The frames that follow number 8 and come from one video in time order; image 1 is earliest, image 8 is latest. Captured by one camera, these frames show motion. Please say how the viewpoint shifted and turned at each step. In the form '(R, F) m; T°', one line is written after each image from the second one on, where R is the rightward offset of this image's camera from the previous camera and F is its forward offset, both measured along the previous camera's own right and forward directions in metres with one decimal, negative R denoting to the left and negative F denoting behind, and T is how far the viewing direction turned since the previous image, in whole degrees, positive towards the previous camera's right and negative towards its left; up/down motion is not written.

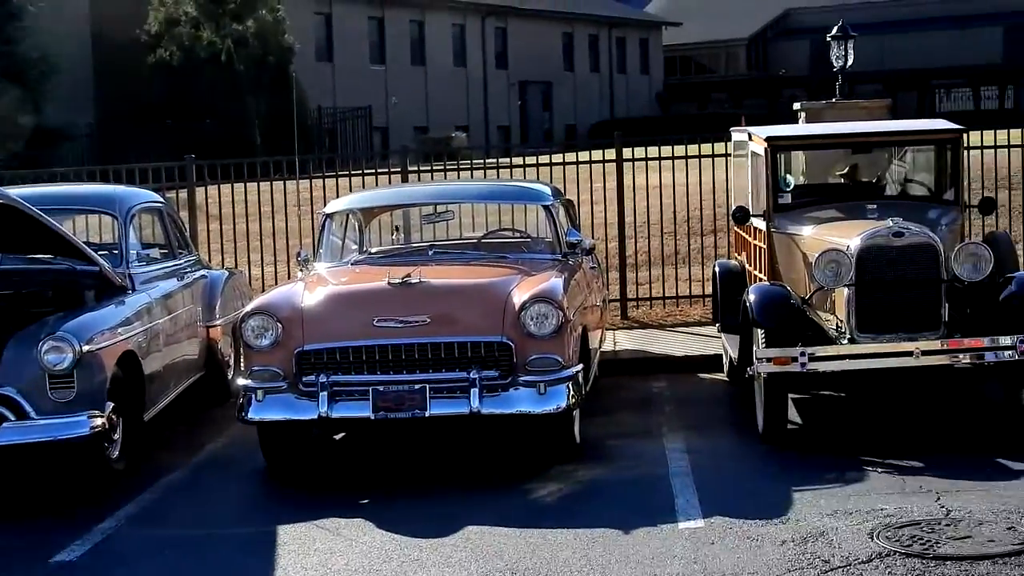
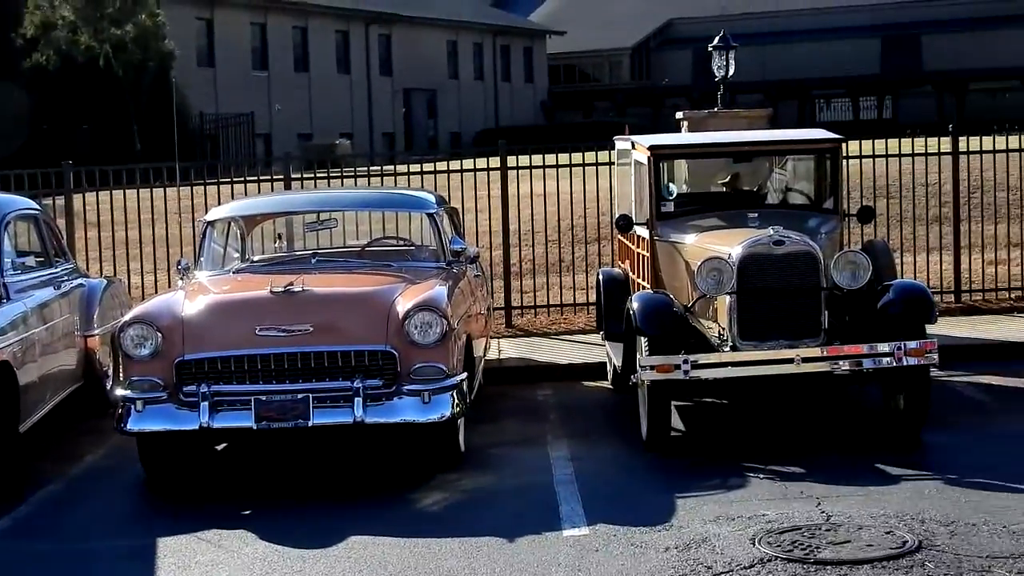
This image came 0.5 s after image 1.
(+0.6, 0.0) m; +2°
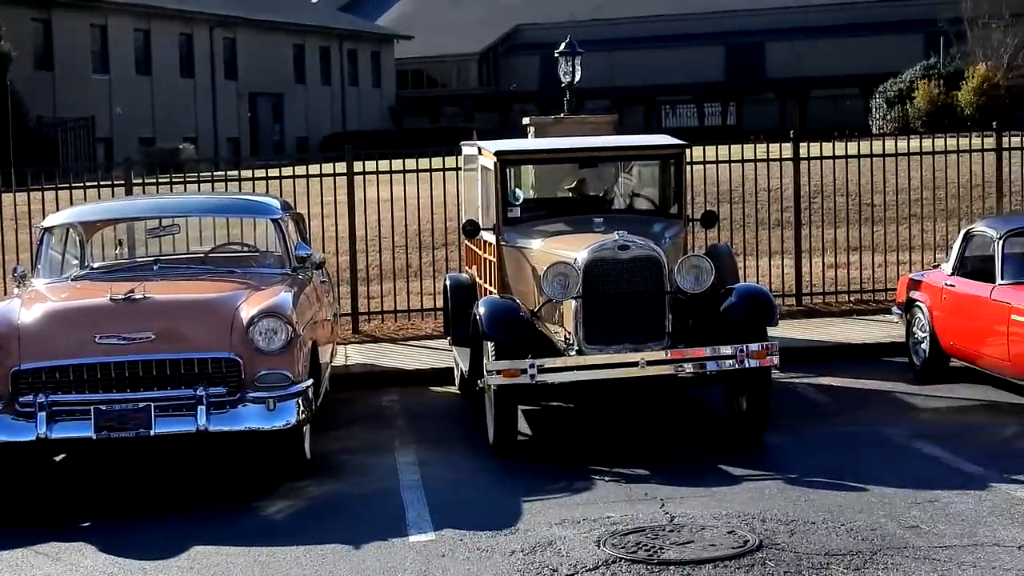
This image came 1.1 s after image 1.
(+0.8, 0.0) m; +2°
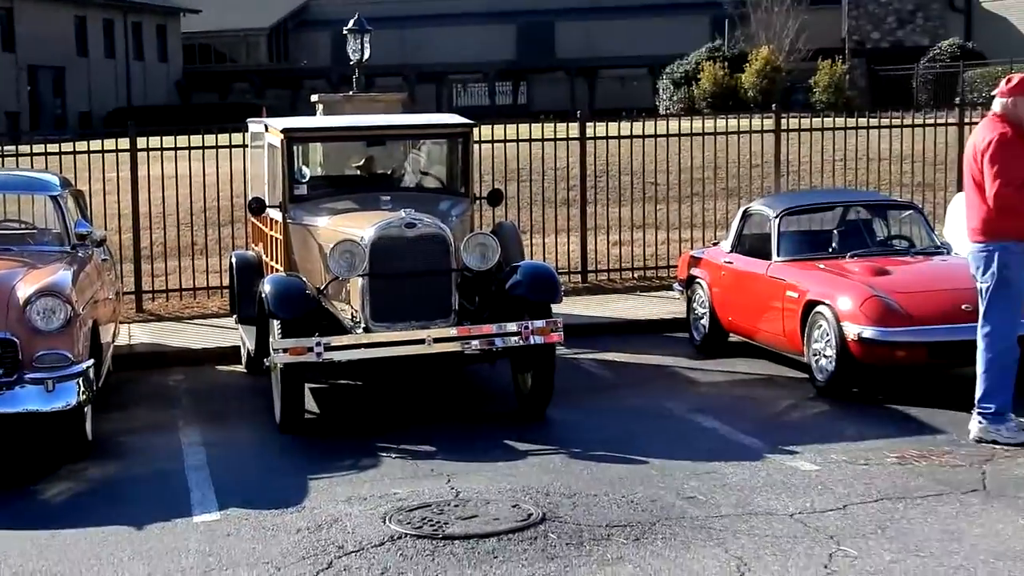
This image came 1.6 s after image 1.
(+1.1, 0.0) m; +3°
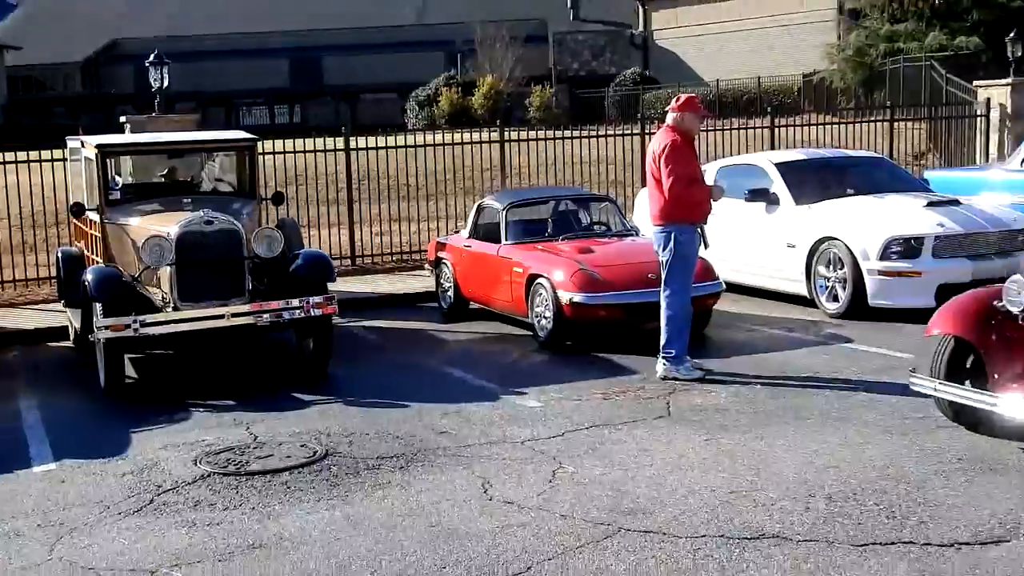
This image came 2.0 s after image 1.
(+1.2, -1.2) m; +4°
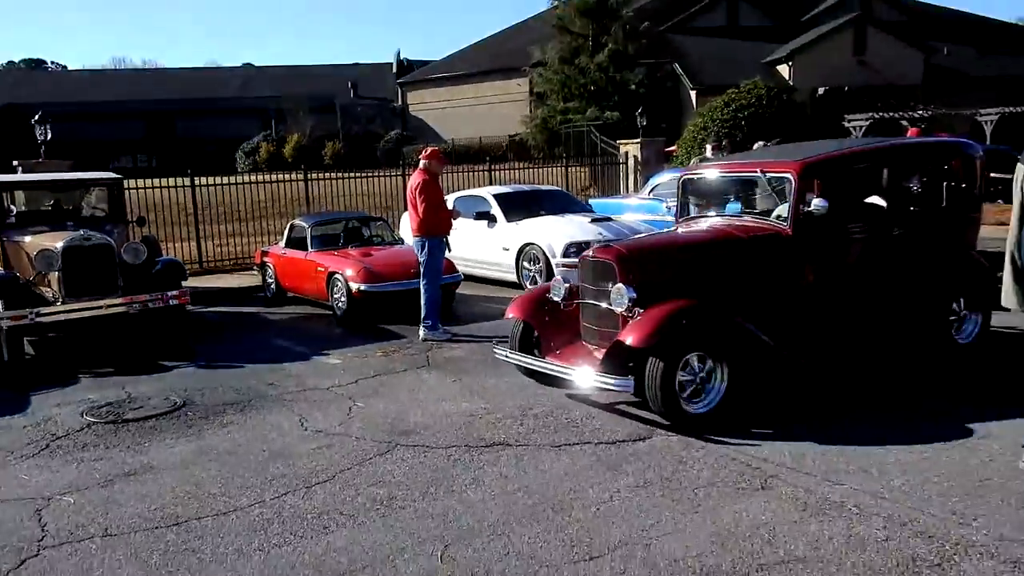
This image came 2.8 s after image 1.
(+0.9, -2.7) m; +9°
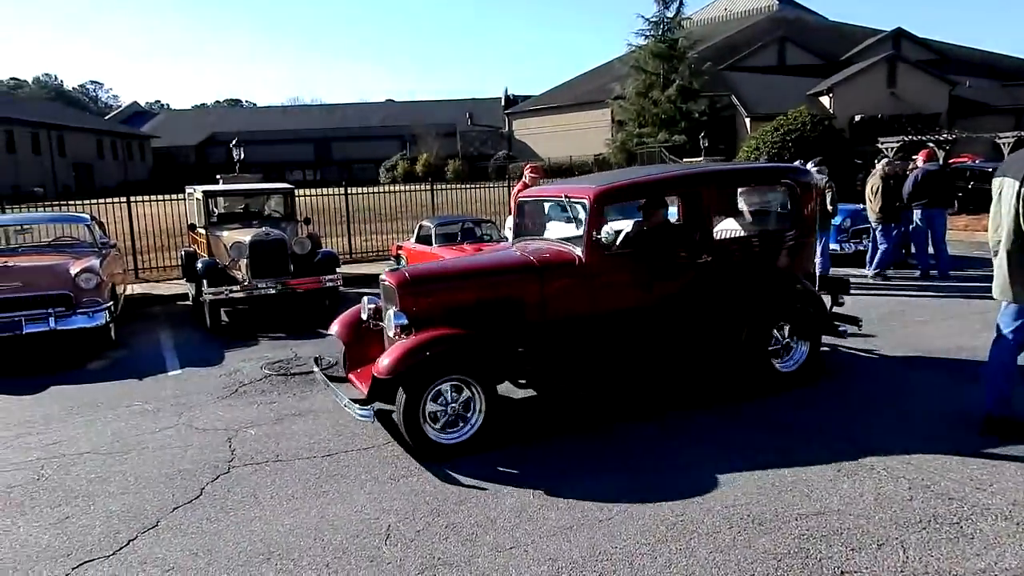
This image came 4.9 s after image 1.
(-0.1, -2.0) m; -6°
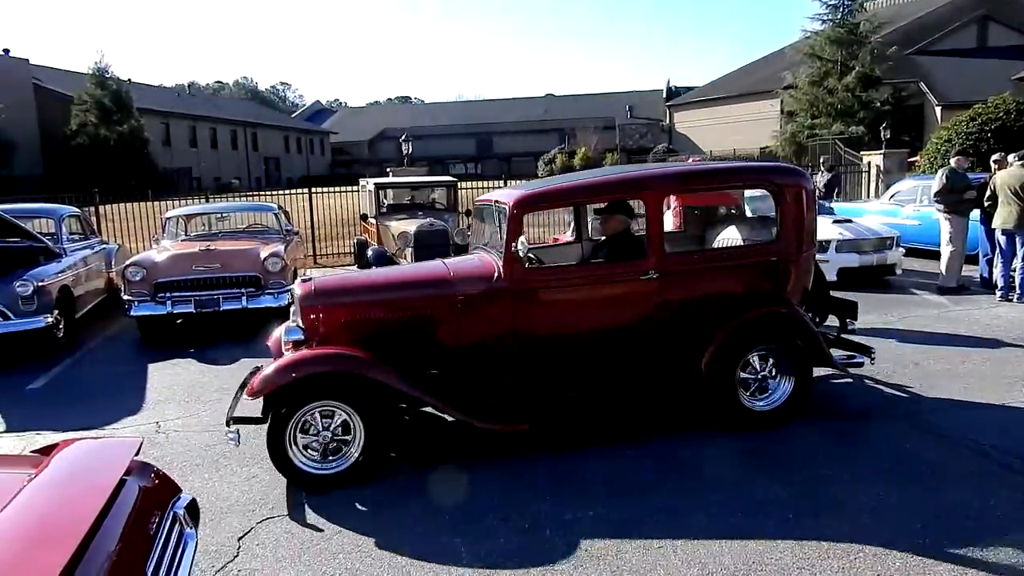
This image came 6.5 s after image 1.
(0.0, 0.0) m; -12°
